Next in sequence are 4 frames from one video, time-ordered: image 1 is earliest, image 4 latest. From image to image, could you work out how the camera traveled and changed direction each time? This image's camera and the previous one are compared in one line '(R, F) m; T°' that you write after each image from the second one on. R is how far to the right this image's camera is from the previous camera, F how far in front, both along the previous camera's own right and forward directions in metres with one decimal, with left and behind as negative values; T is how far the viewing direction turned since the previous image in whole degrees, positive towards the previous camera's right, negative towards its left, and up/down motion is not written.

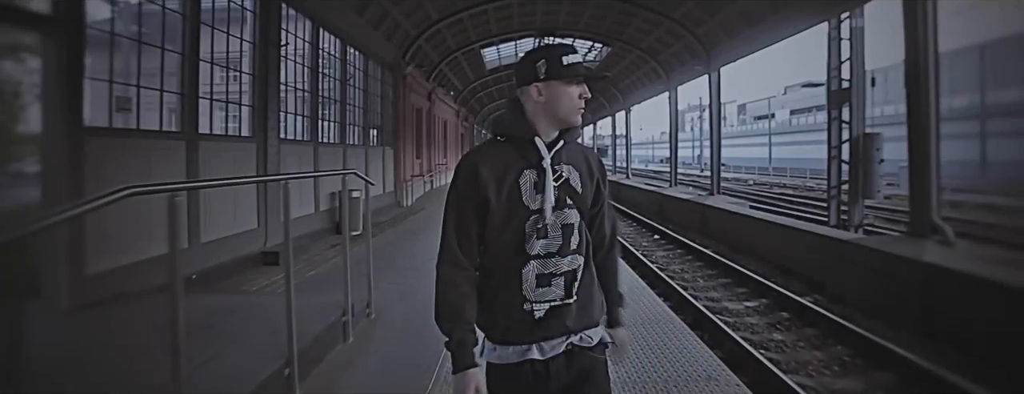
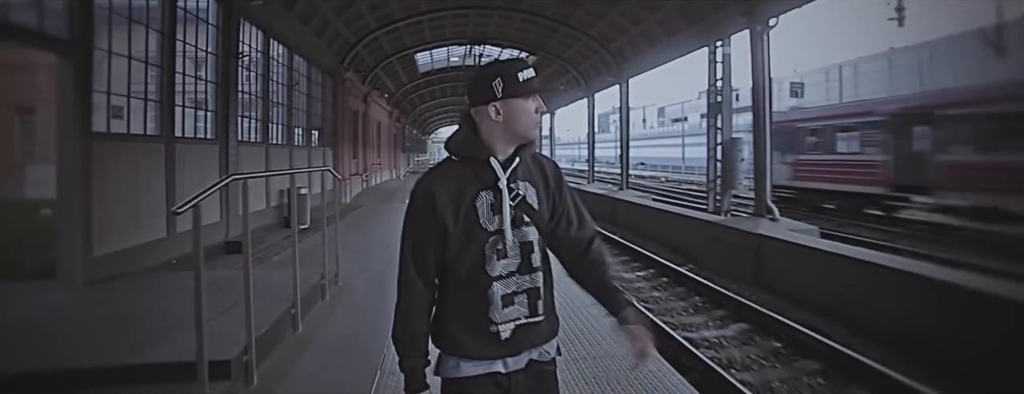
(-0.1, -1.5) m; +6°
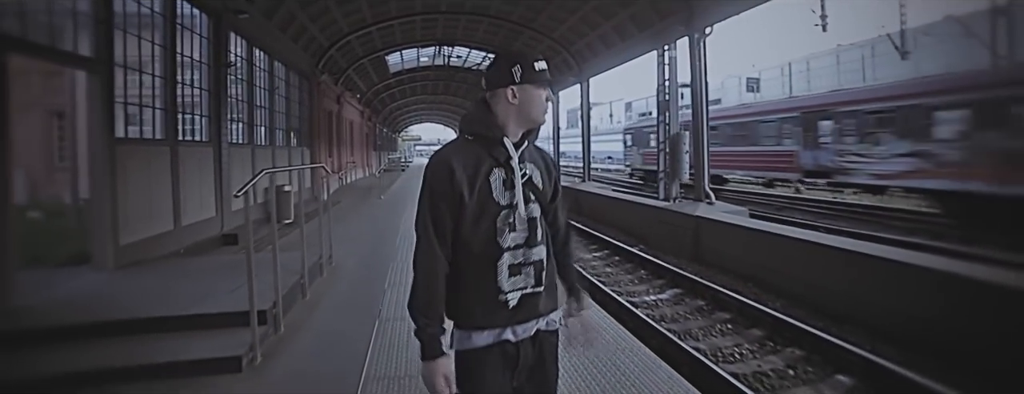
(0.0, -1.0) m; +2°
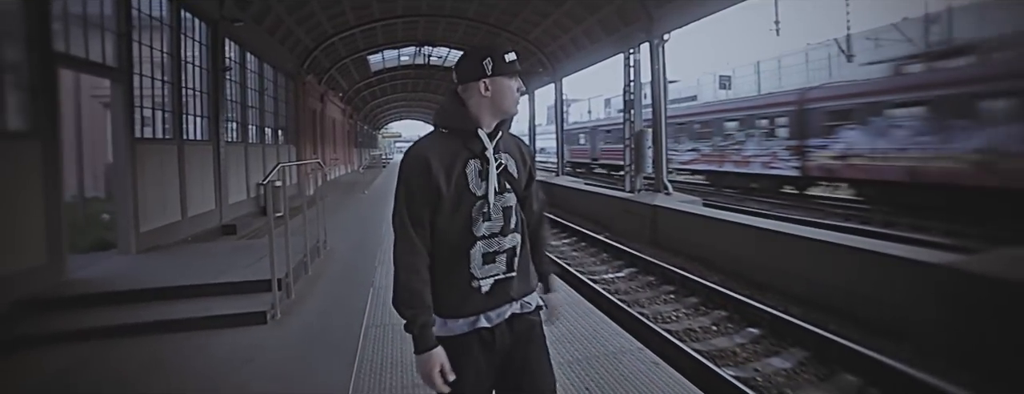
(+0.1, -0.8) m; +2°
